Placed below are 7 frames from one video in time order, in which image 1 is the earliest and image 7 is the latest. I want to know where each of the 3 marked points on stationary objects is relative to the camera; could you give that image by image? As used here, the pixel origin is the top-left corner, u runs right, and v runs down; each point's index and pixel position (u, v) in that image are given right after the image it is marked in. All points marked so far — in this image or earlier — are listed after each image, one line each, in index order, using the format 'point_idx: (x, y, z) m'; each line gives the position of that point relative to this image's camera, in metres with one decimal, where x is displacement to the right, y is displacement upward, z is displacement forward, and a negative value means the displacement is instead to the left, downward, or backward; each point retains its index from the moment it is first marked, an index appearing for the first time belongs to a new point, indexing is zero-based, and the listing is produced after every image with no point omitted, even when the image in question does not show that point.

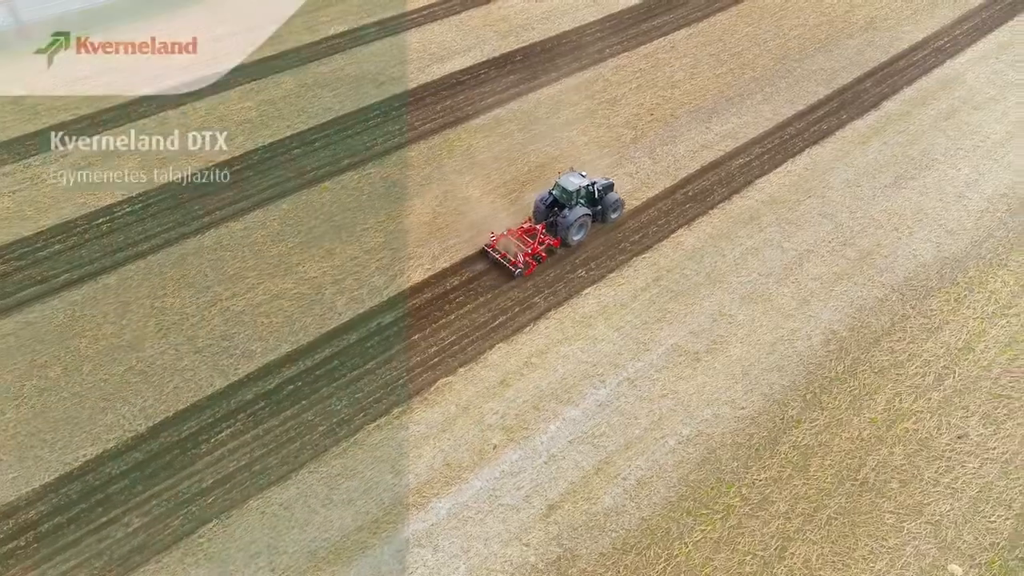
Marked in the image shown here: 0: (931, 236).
0: (+10.8, +1.4, +18.8) m
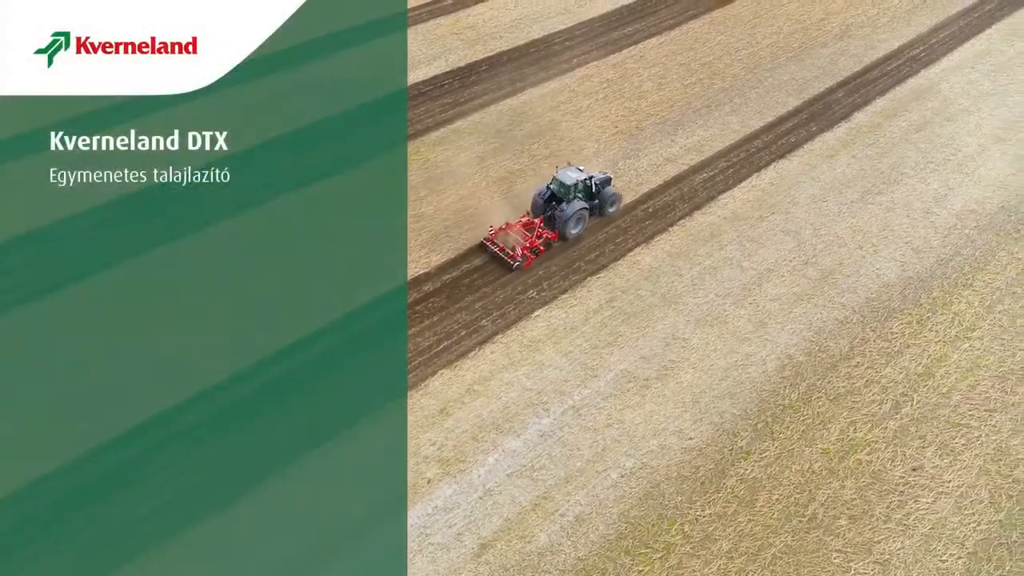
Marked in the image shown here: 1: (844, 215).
0: (+9.6, +0.9, +18.2) m
1: (+8.8, +2.0, +19.4) m
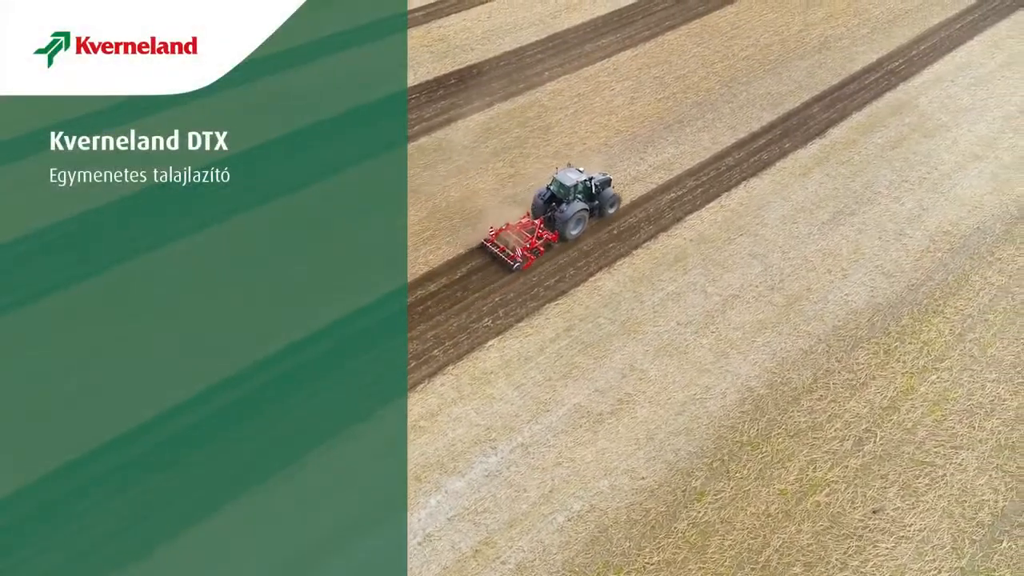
0: (+8.6, +0.2, +17.7) m
1: (+7.8, +1.3, +18.8) m
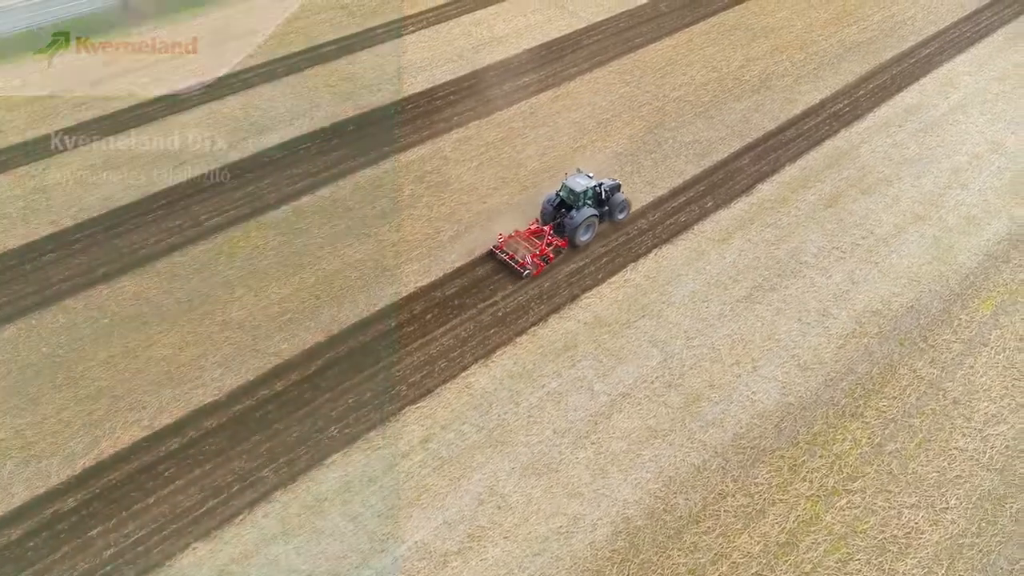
0: (+5.7, -1.8, +15.5) m
1: (+4.9, -0.7, +16.6) m
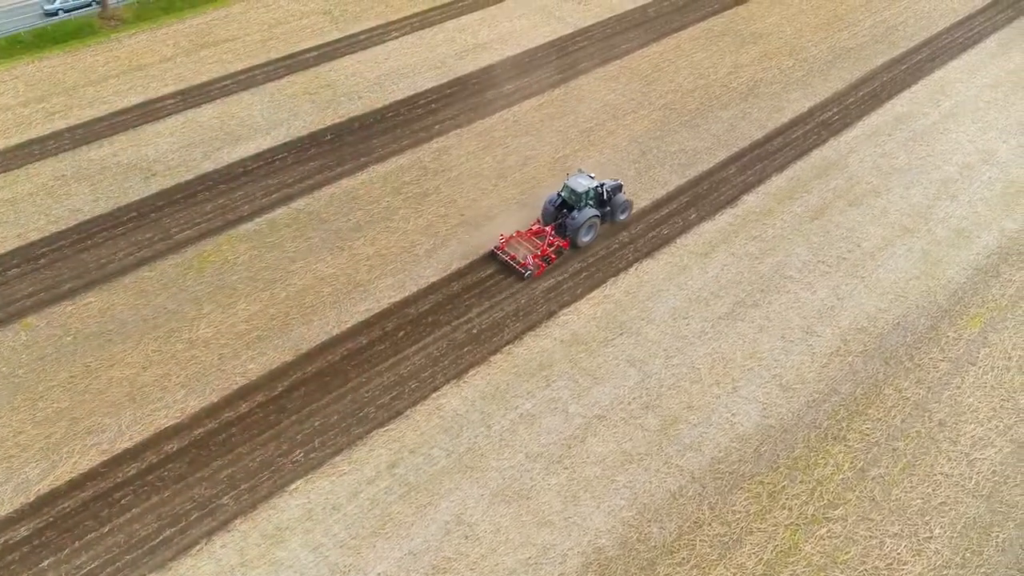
0: (+5.1, -2.2, +15.0) m
1: (+4.3, -1.1, +16.2) m
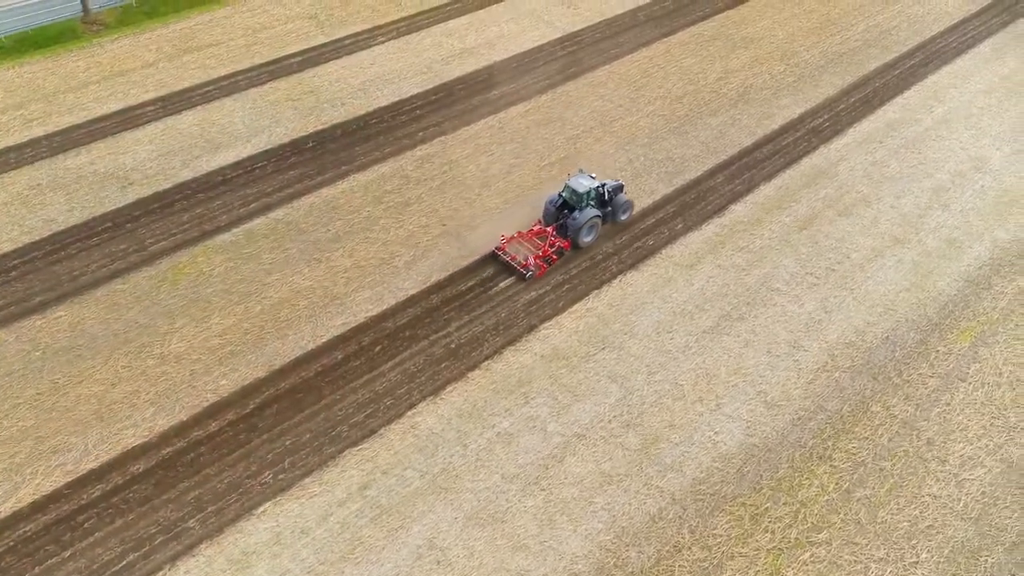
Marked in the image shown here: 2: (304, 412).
0: (+4.6, -2.5, +14.7) m
1: (+3.9, -1.4, +15.8) m
2: (-4.1, -2.5, +14.5) m
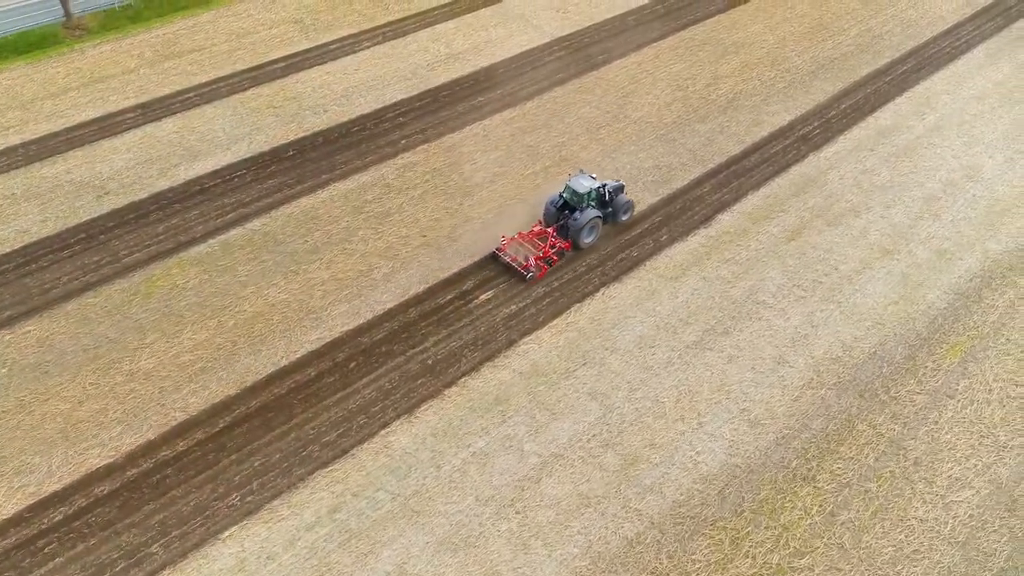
0: (+4.2, -2.8, +14.3) m
1: (+3.4, -1.7, +15.4) m
2: (-4.6, -2.8, +14.1) m
